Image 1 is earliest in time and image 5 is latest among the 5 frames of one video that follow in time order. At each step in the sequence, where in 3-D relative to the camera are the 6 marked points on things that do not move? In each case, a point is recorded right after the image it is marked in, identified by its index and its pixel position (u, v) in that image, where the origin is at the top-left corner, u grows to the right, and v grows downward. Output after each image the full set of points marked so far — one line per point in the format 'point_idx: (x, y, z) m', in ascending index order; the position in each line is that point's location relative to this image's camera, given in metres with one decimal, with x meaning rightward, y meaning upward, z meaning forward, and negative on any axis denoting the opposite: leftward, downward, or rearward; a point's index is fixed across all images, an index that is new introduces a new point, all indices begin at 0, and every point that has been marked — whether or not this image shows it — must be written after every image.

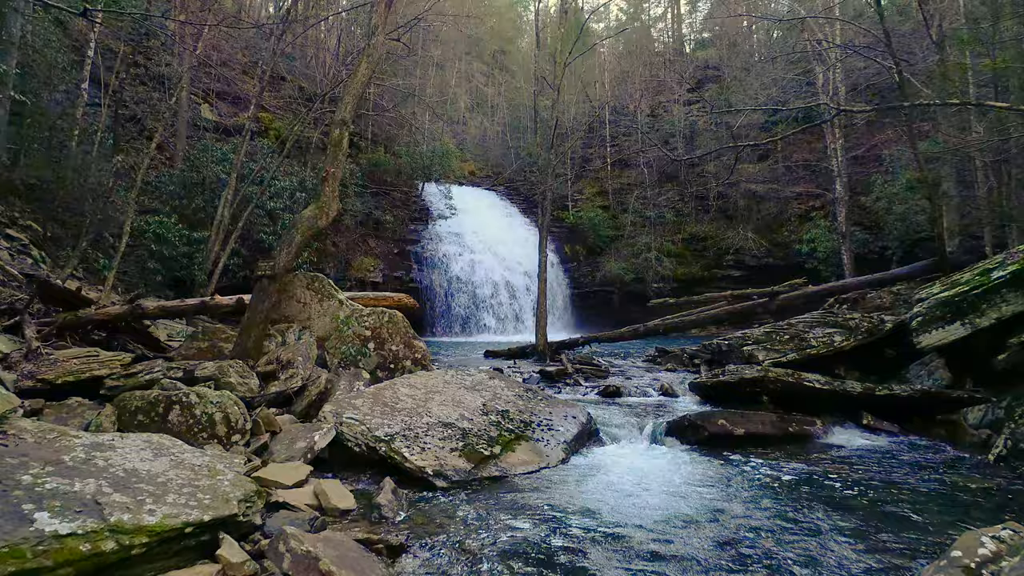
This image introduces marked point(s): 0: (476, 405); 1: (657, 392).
0: (-0.2, -0.8, +5.2) m
1: (+1.3, -0.9, +7.1) m
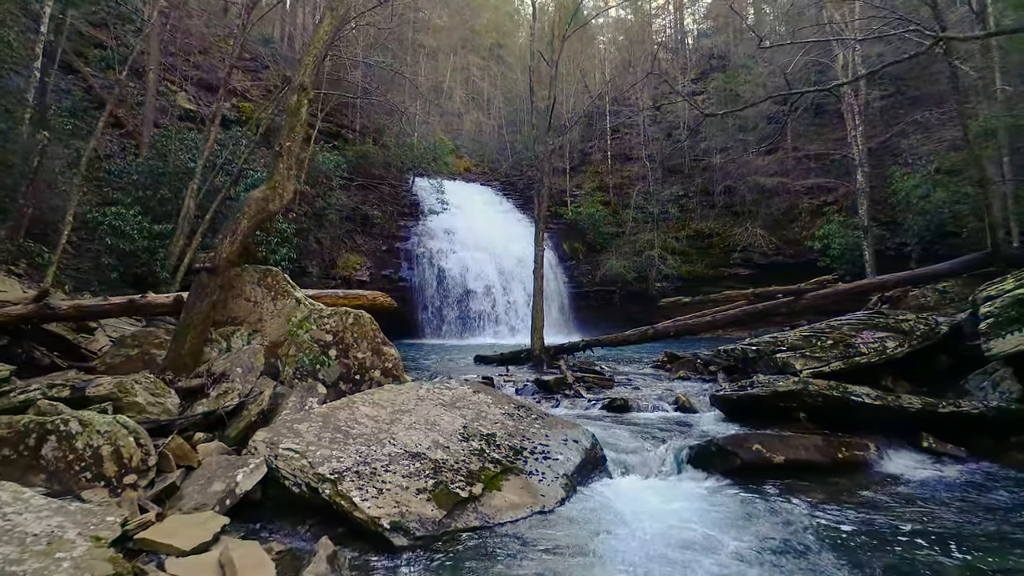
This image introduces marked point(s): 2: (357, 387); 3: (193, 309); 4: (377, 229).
0: (-0.3, -0.7, +4.2) m
1: (+1.2, -0.9, +6.1) m
2: (-1.0, -0.6, +5.1) m
3: (-2.0, -0.1, +5.0) m
4: (-3.0, +1.3, +17.4) m
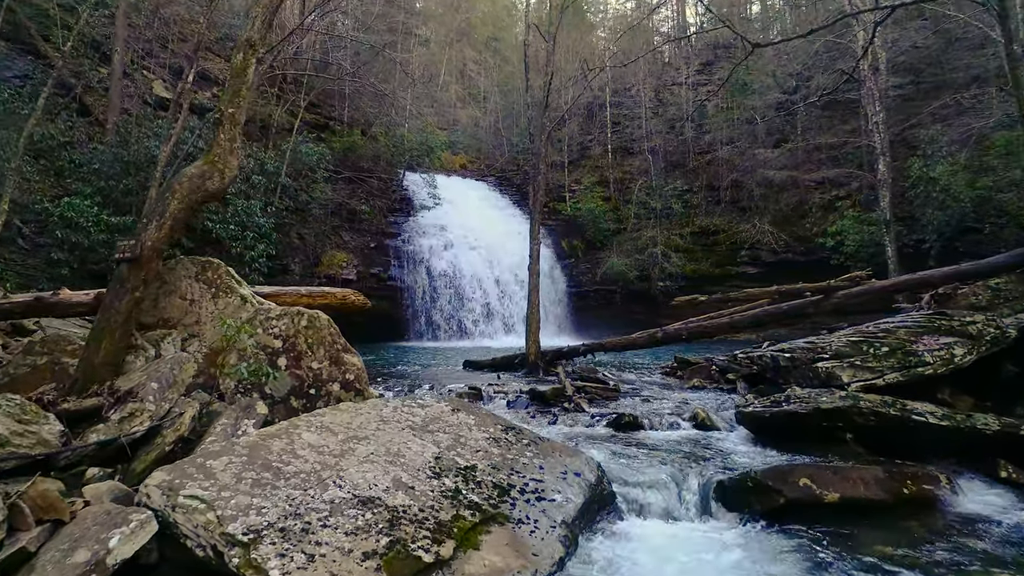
0: (-0.4, -0.7, +3.3) m
1: (+1.1, -0.9, +5.2) m
2: (-1.1, -0.6, +4.2) m
3: (-2.1, -0.1, +4.1) m
4: (-3.1, +1.3, +16.5) m
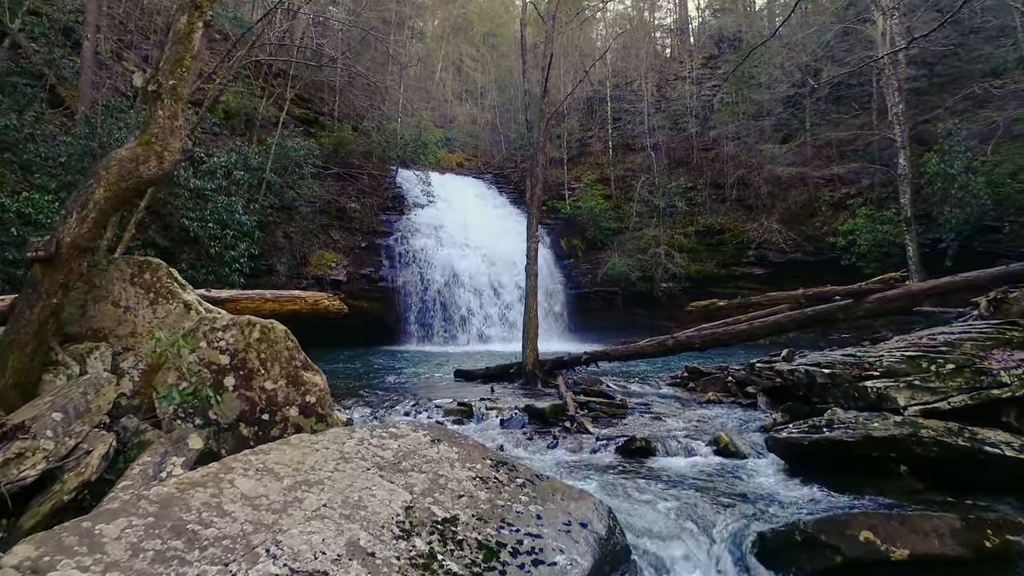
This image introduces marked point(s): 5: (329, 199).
0: (-0.4, -0.7, +2.6) m
1: (+1.1, -0.9, +4.5) m
2: (-1.1, -0.6, +3.5) m
3: (-2.1, -0.1, +3.4) m
4: (-3.1, +1.3, +15.8) m
5: (-3.4, +1.7, +14.9) m
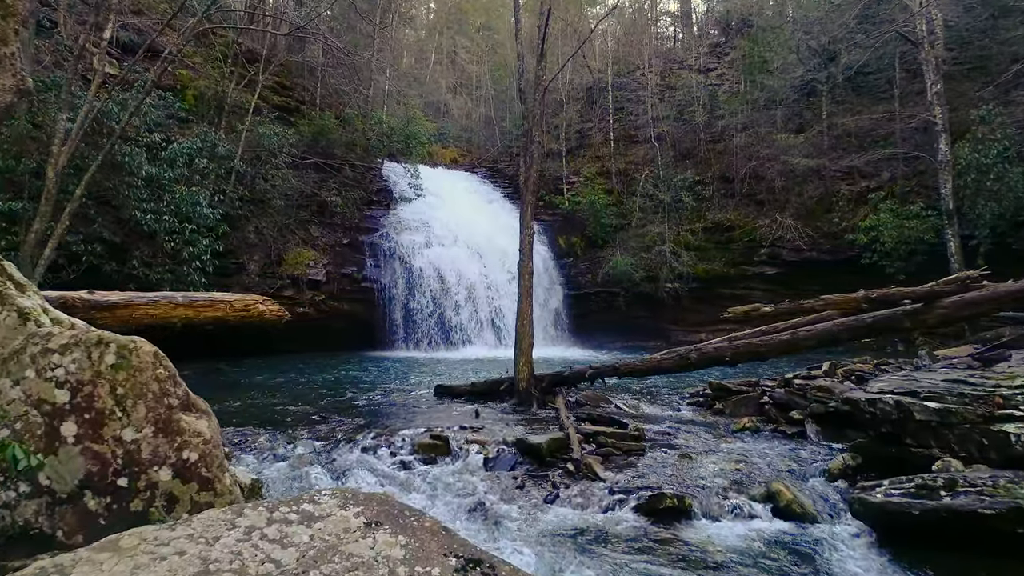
0: (-0.5, -0.7, +1.4) m
1: (+1.0, -0.9, +3.3) m
2: (-1.2, -0.6, +2.3) m
3: (-2.1, -0.1, +2.2) m
4: (-3.2, +1.3, +14.6) m
5: (-3.5, +1.7, +13.7) m
